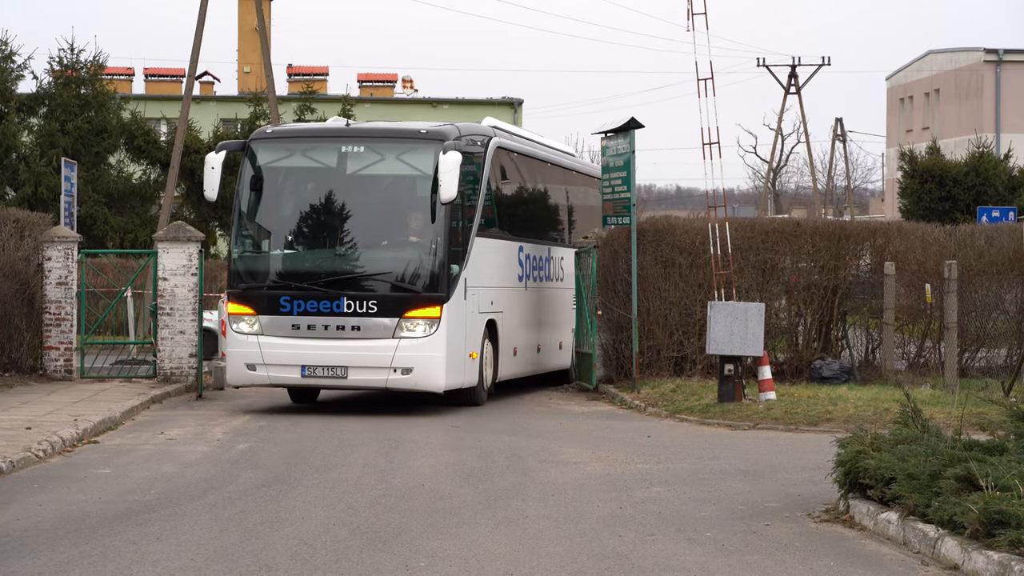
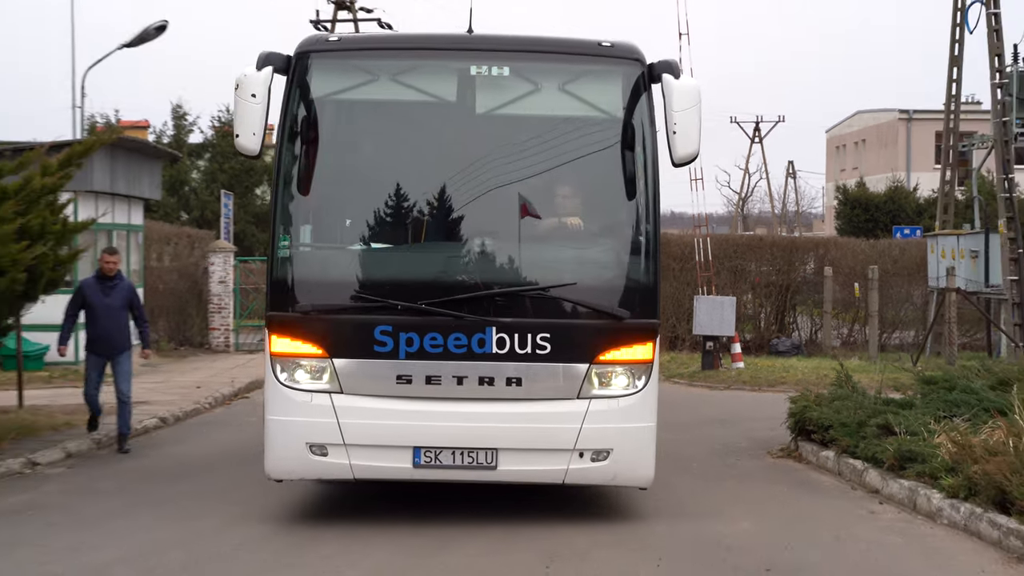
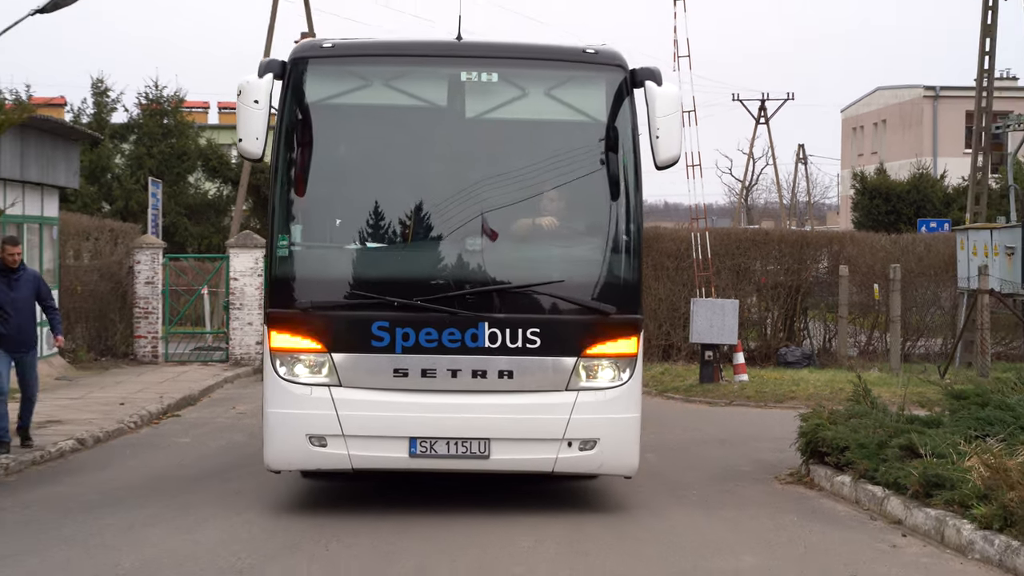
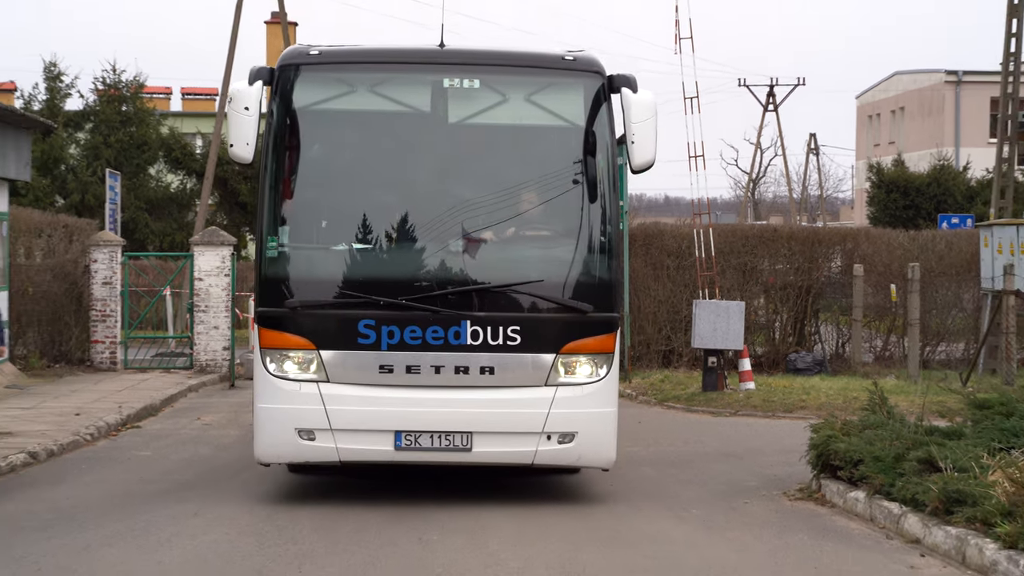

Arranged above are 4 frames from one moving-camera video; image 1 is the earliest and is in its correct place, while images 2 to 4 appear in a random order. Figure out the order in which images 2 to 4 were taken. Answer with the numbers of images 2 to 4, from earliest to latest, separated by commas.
4, 3, 2
